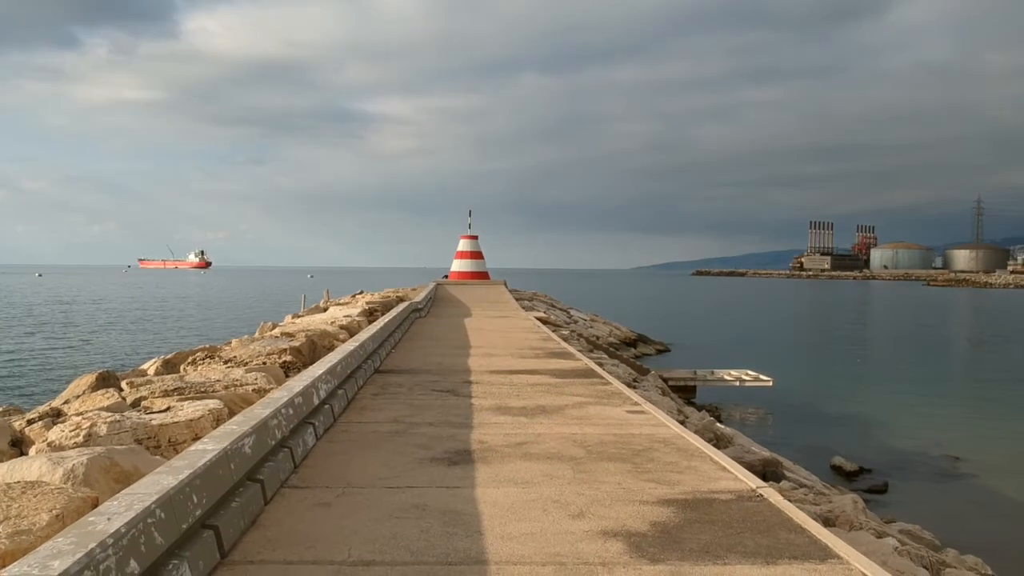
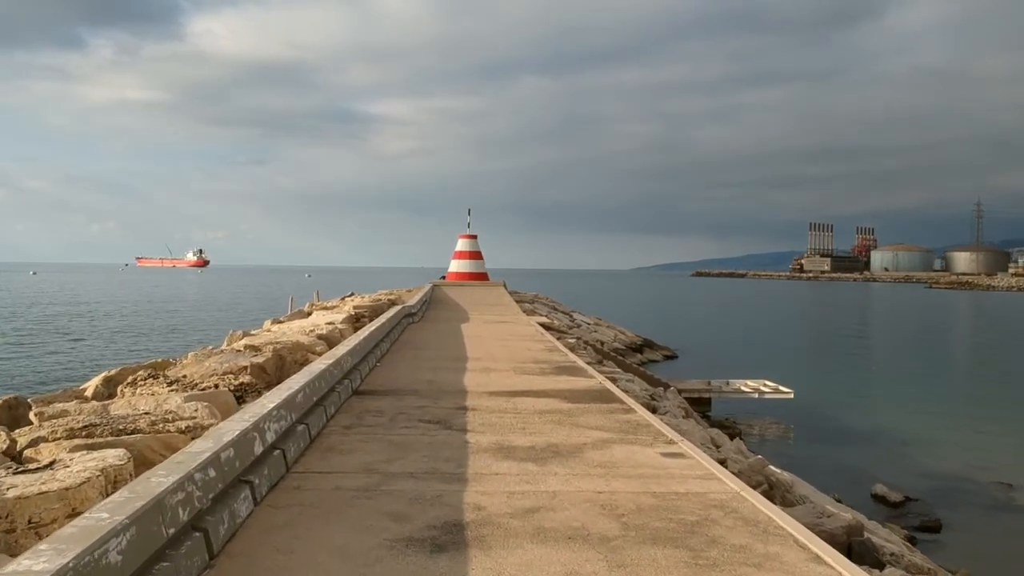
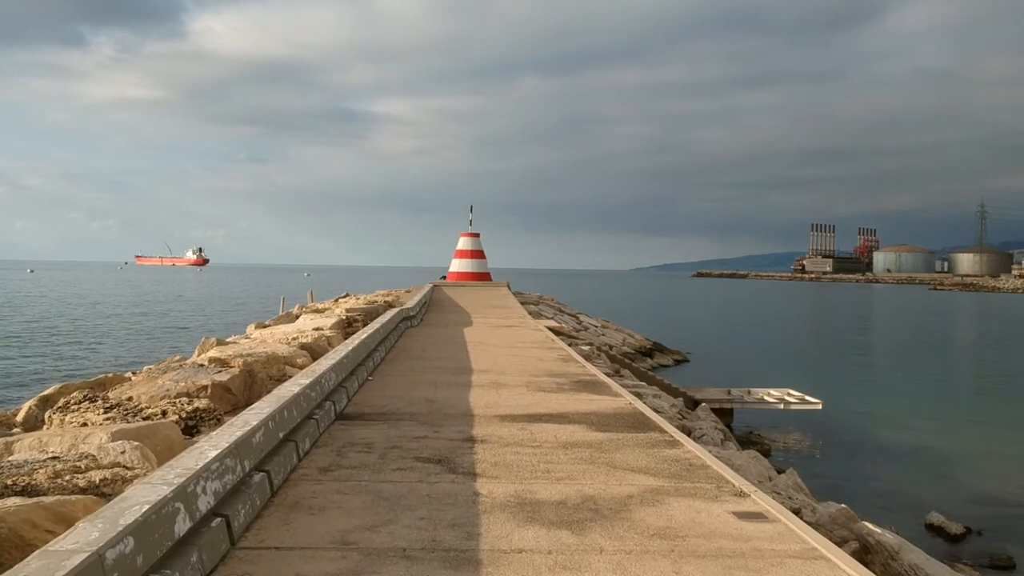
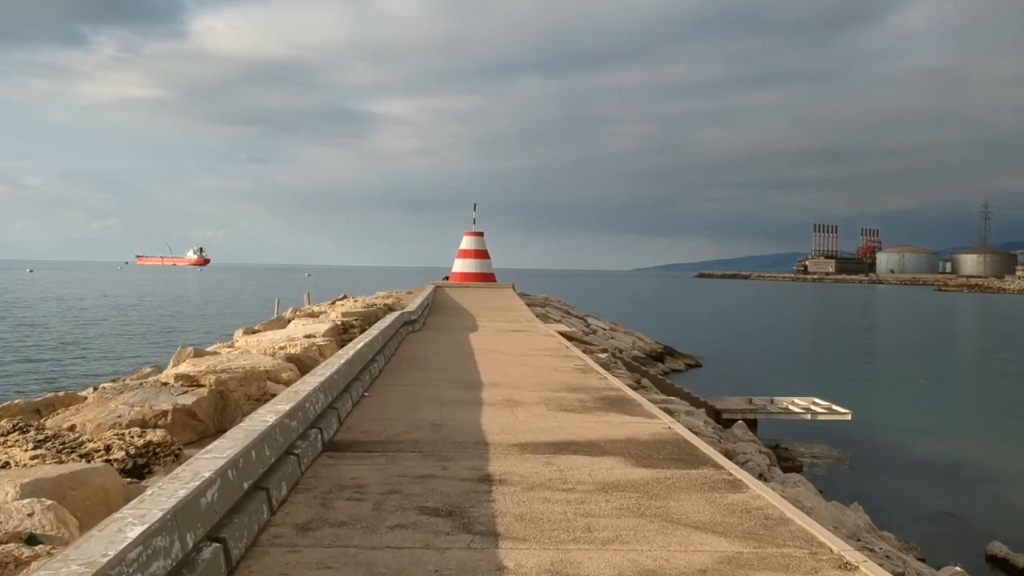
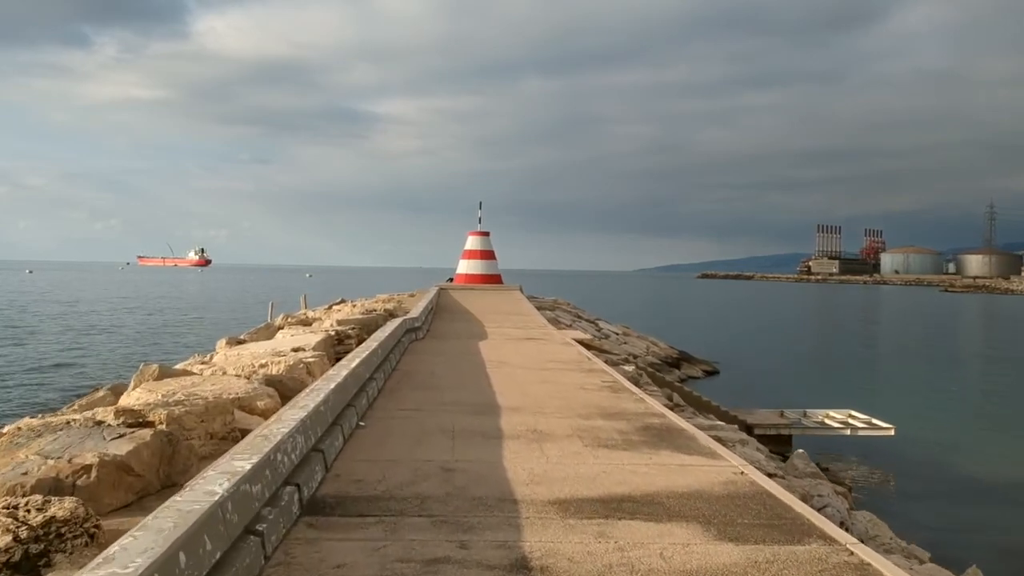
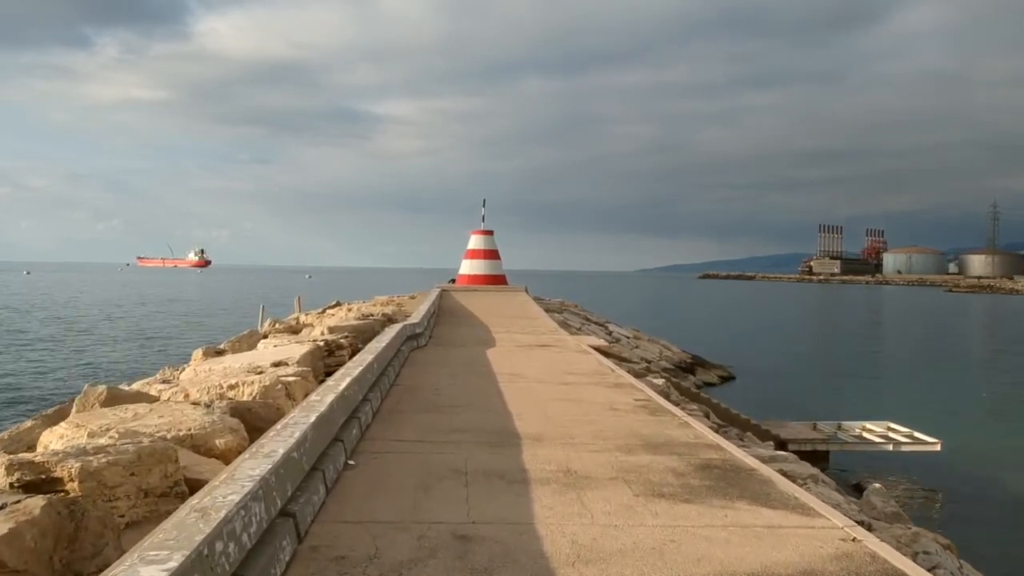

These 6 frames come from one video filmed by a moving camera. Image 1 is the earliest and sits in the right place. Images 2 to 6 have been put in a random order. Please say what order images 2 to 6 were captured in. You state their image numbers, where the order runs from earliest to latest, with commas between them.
2, 3, 4, 5, 6
